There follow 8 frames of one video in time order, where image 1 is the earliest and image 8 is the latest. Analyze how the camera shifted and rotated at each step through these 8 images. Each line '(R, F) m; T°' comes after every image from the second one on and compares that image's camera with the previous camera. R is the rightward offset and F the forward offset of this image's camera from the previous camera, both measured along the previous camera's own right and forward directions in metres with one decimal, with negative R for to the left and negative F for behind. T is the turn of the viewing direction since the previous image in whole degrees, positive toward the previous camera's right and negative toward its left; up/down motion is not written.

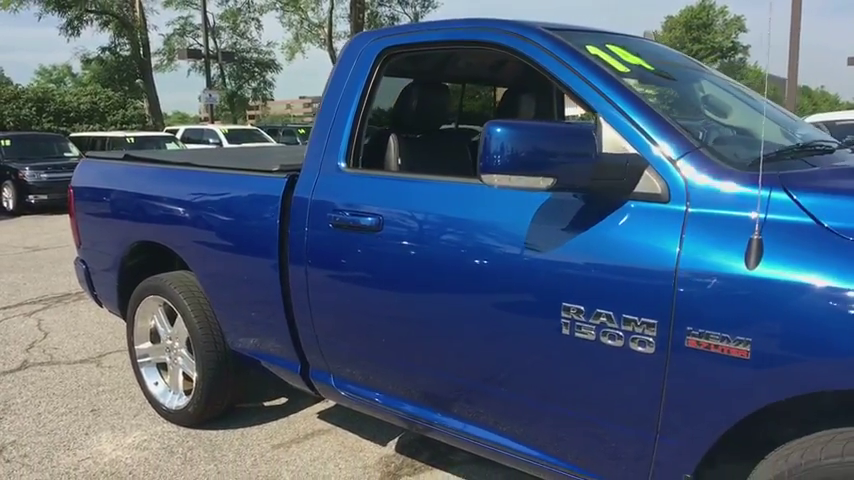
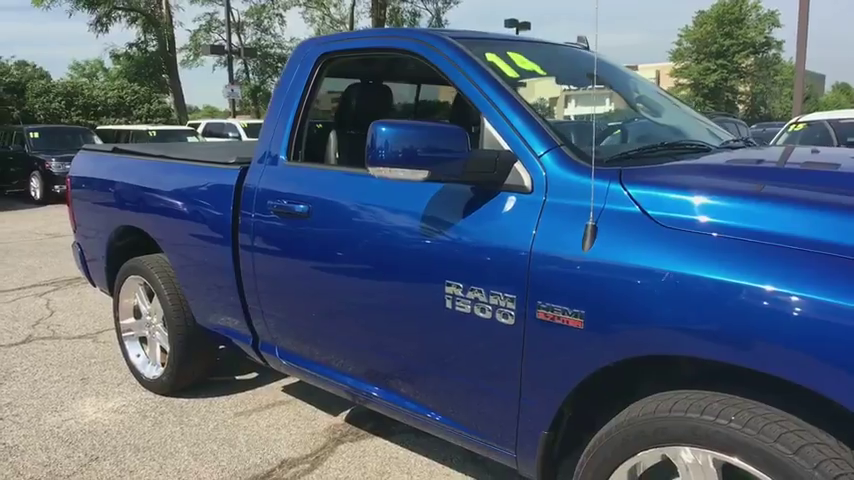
(+0.5, -0.3) m; -2°
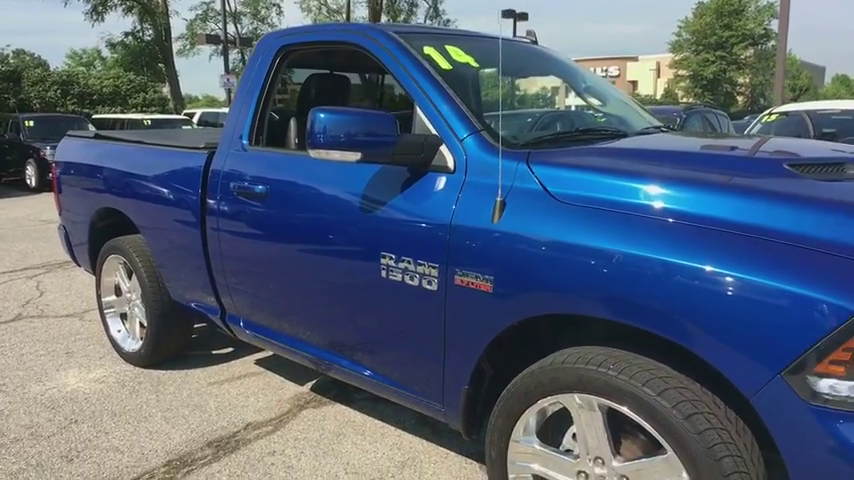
(+0.3, -0.3) m; 0°
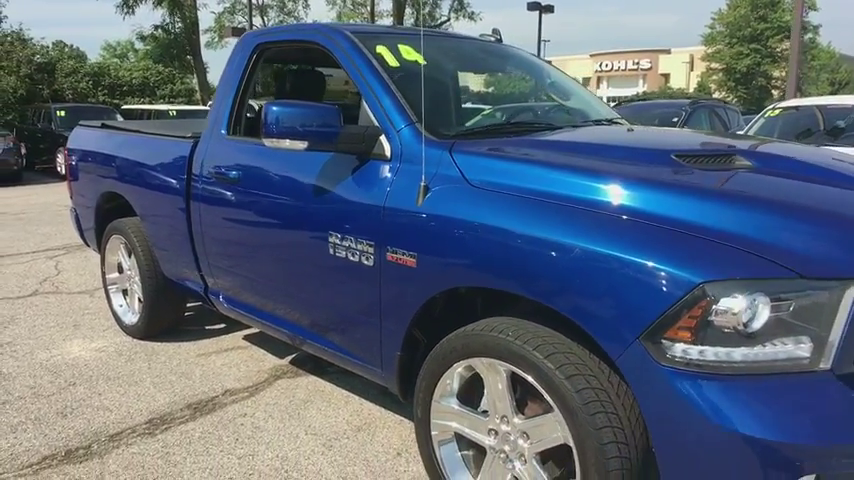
(+0.4, -0.3) m; -3°
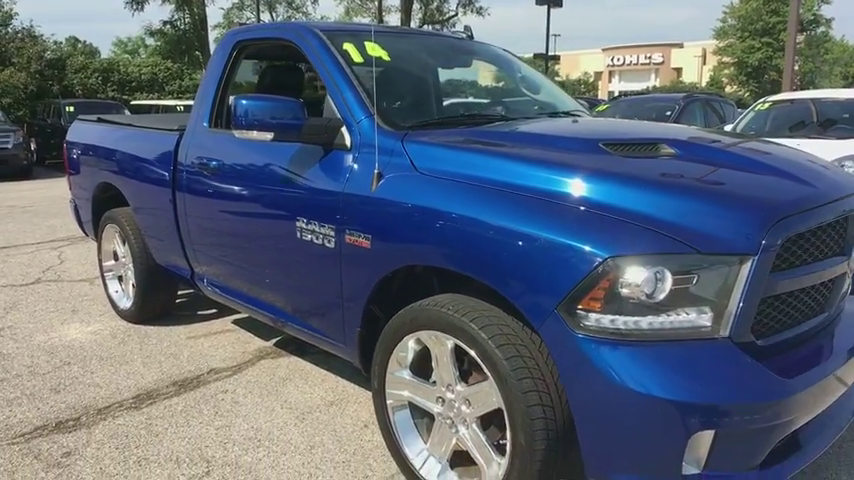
(+0.2, -0.2) m; -1°
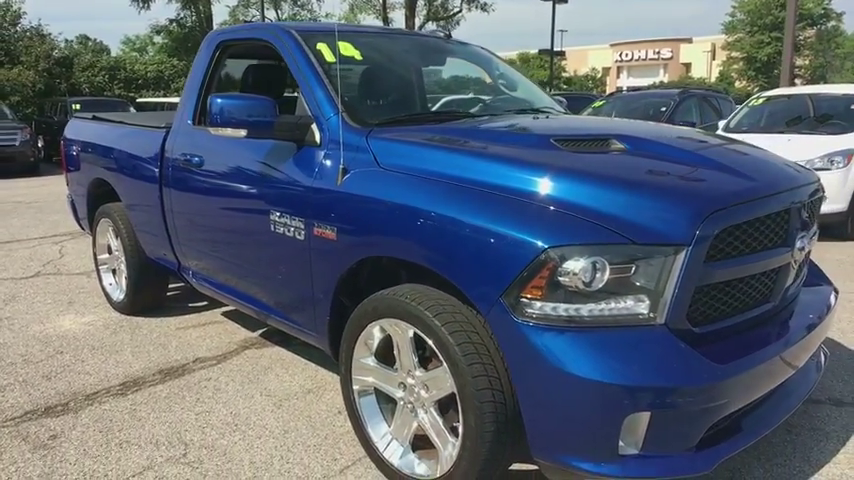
(+0.2, -0.1) m; -1°
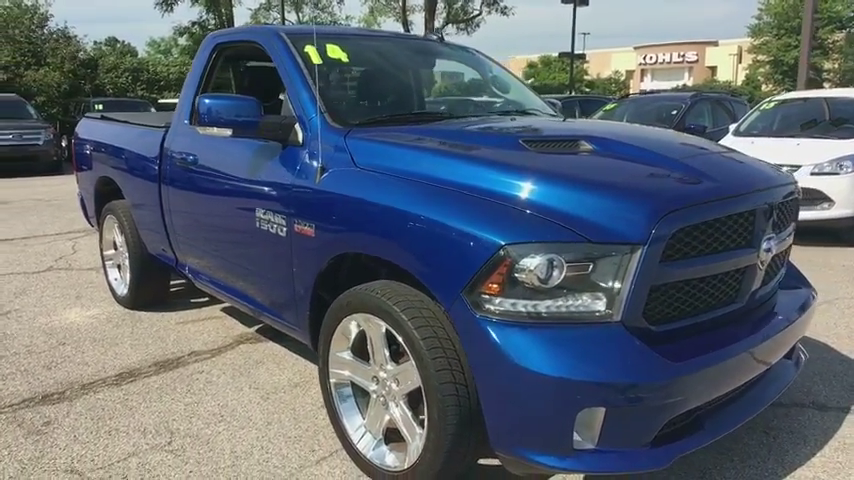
(+0.2, -0.1) m; -2°
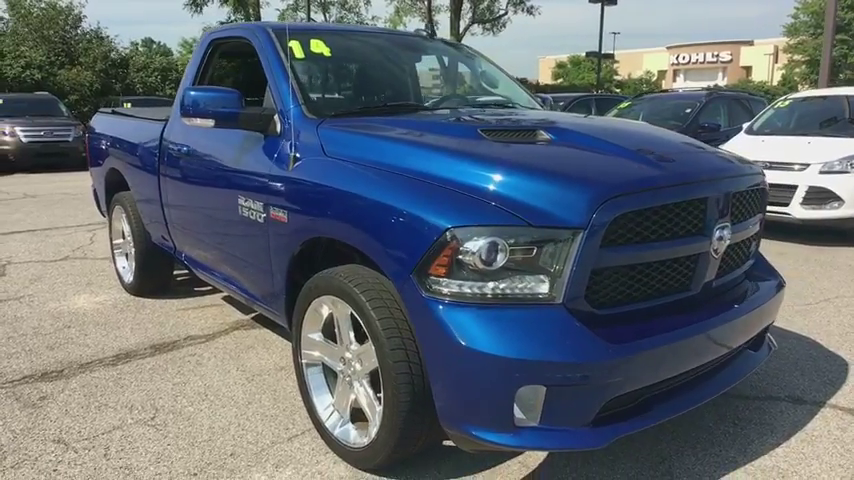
(+0.3, -0.1) m; -3°
